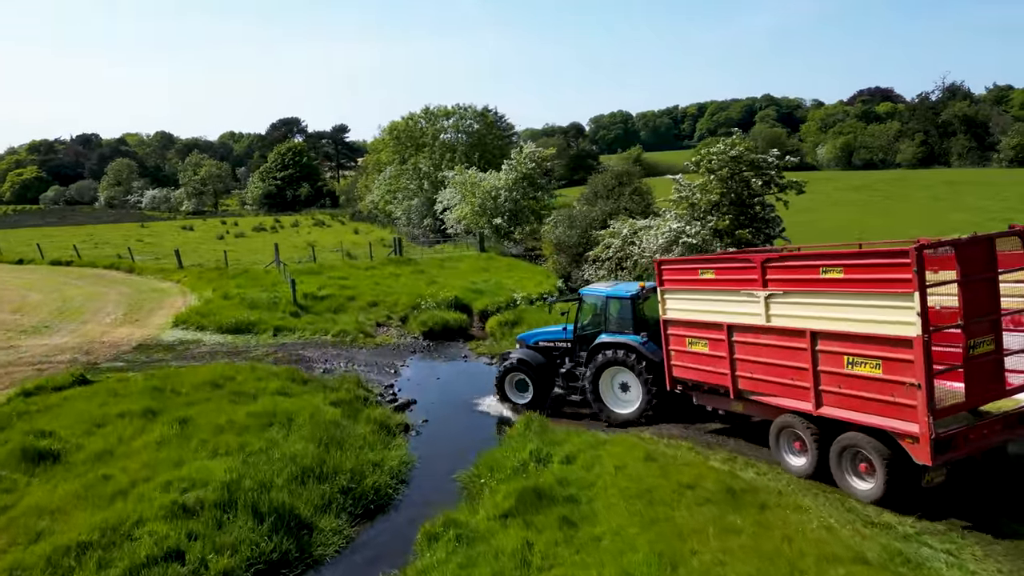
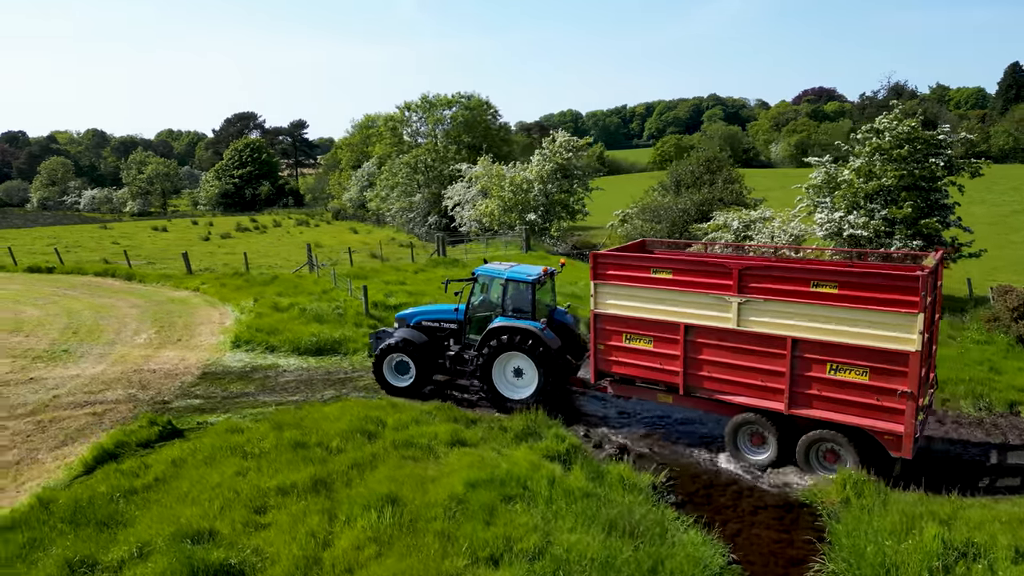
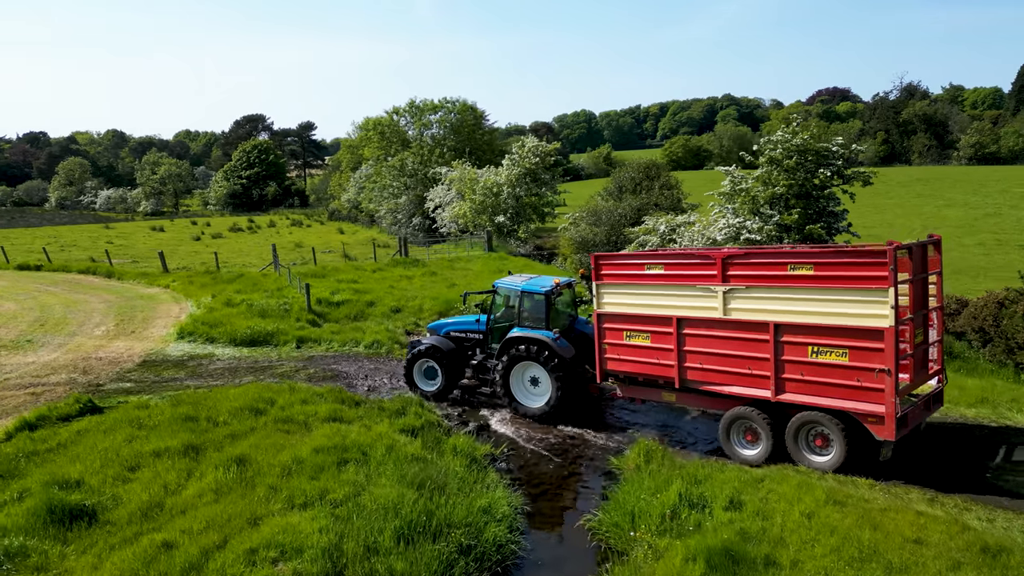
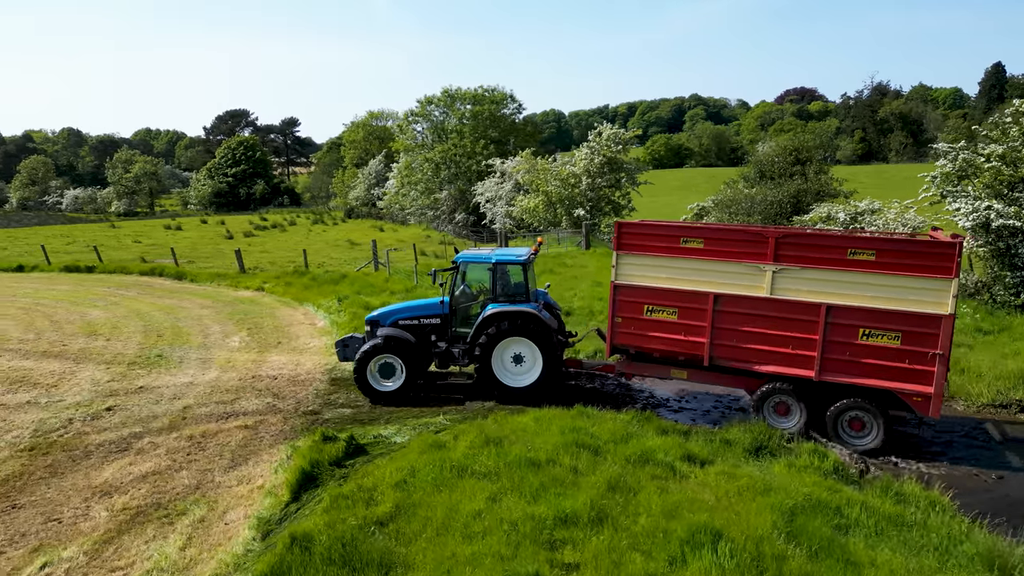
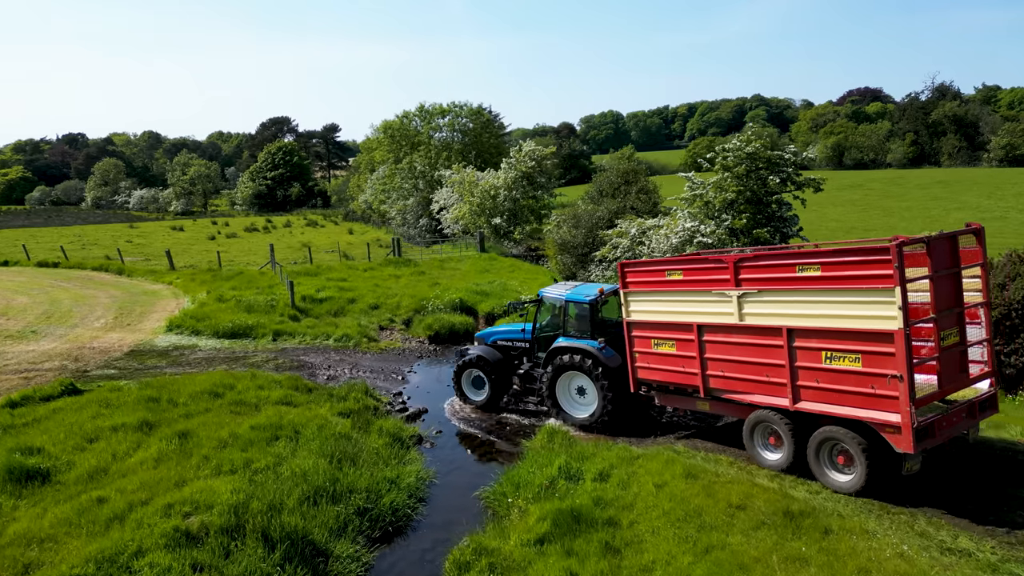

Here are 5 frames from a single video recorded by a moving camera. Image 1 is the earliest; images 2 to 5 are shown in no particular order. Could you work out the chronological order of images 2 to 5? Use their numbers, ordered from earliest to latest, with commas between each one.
5, 3, 2, 4
